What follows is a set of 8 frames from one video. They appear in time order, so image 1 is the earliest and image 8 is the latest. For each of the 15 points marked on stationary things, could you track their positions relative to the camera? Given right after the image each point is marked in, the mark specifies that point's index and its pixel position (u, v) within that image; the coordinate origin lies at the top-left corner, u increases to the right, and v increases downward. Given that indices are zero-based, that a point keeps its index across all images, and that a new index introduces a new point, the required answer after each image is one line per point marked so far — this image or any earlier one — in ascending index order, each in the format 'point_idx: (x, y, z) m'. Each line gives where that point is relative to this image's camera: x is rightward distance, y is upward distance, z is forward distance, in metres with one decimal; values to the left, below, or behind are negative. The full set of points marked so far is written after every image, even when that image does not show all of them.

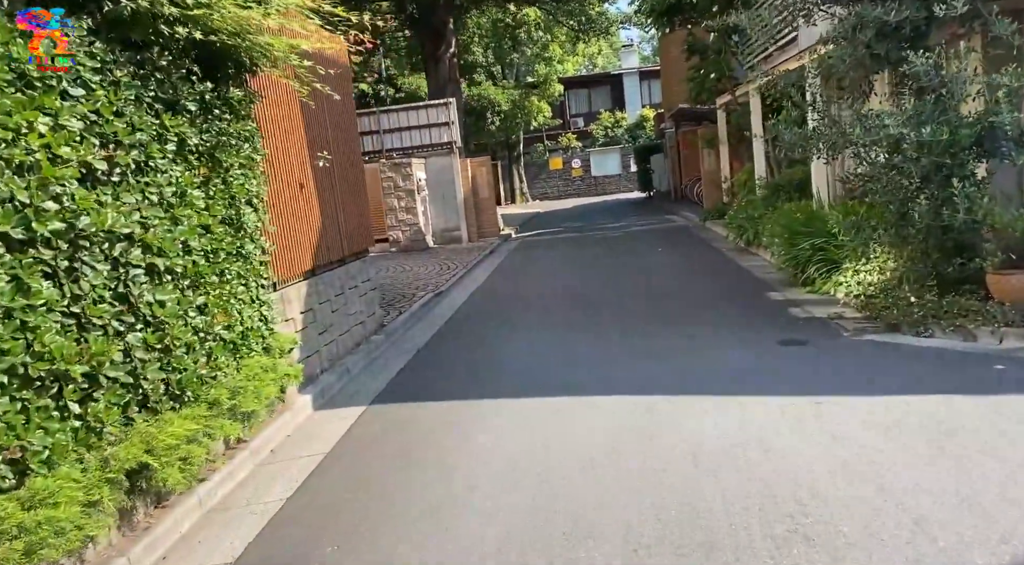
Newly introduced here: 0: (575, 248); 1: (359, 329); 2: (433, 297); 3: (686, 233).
0: (+1.4, +0.7, +18.9) m
1: (-1.6, -0.5, +9.1) m
2: (-1.2, -0.2, +12.5) m
3: (+3.8, +1.0, +19.0) m
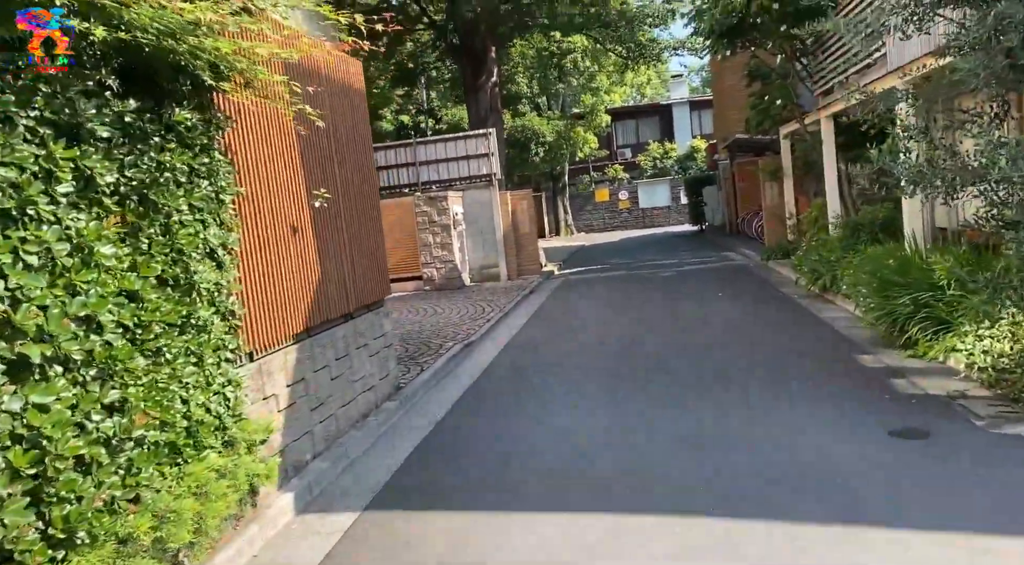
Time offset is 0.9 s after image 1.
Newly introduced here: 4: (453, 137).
0: (+2.2, -0.2, +17.4) m
1: (-1.3, -1.0, +7.7) m
2: (-0.7, -0.9, +11.1) m
3: (+4.6, +0.1, +17.3) m
4: (-1.4, +3.3, +19.9) m
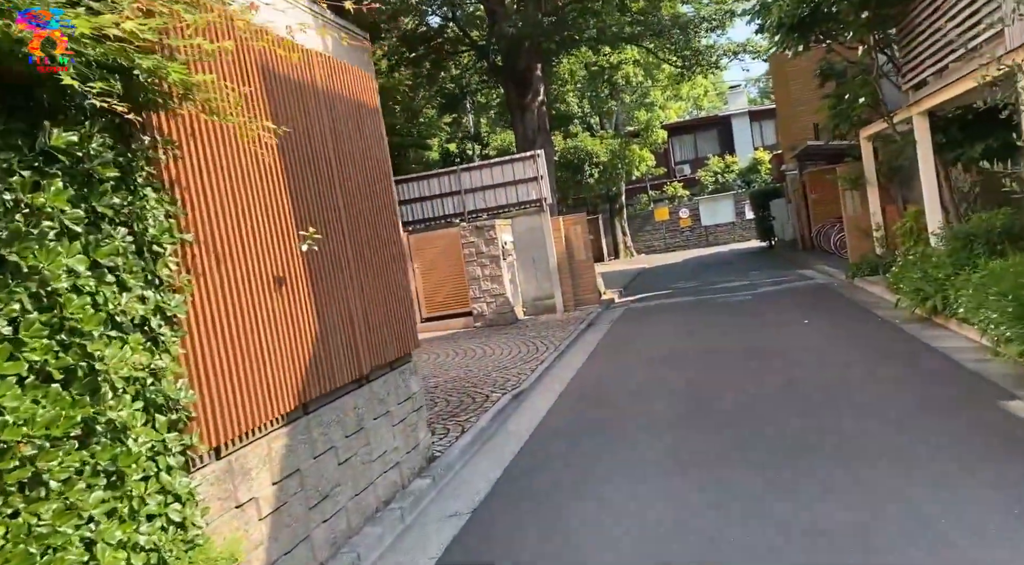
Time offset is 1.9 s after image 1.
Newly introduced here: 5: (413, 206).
0: (+3.3, -0.7, +15.8) m
1: (-0.9, -1.4, +6.3) m
2: (0.0, -1.3, +9.7) m
3: (+5.7, -0.3, +15.5) m
4: (-0.3, +2.6, +18.6) m
5: (-2.2, +1.7, +19.4) m
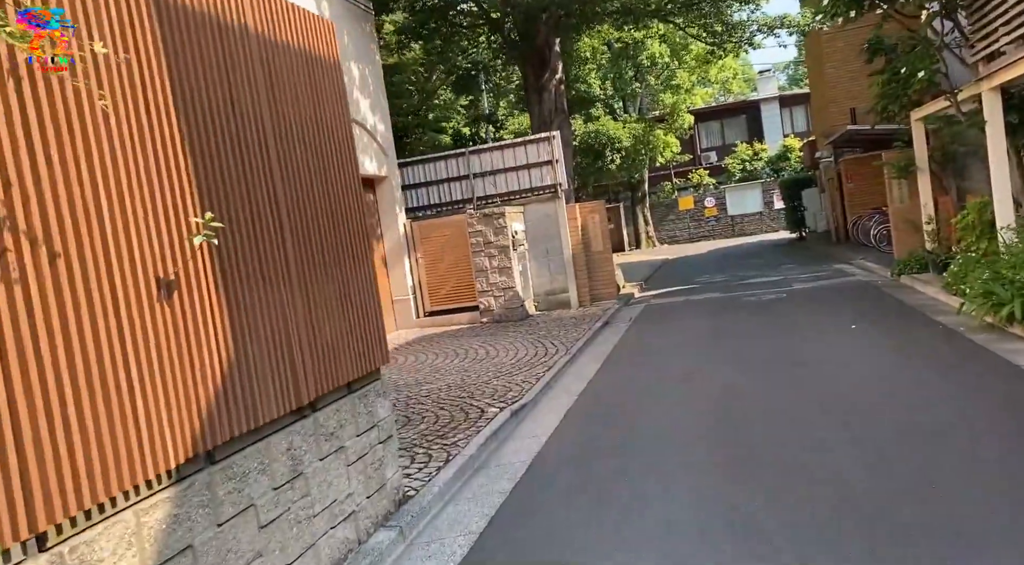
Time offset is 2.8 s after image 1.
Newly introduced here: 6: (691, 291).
0: (+3.4, -0.6, +14.3) m
1: (-1.0, -1.4, +4.9) m
2: (0.0, -1.3, +8.2) m
3: (+5.8, -0.3, +14.0) m
4: (-0.1, +2.7, +17.2) m
5: (-1.9, +1.9, +18.0) m
6: (+4.0, -0.2, +19.5) m
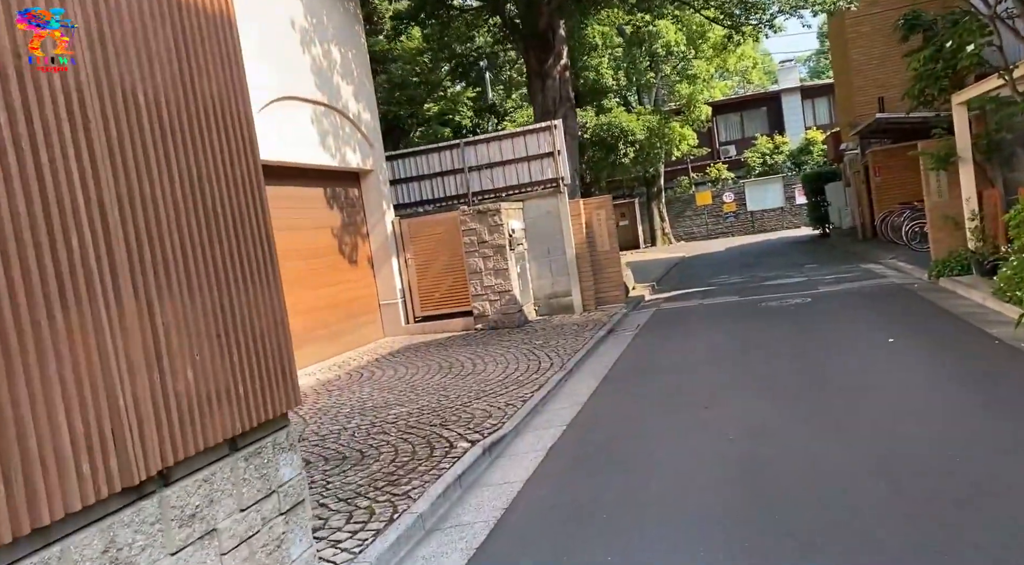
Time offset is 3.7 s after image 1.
0: (+3.3, -0.7, +12.8) m
1: (-1.2, -1.5, +3.6) m
2: (-0.2, -1.4, +6.9) m
3: (+5.7, -0.3, +12.5) m
4: (-0.1, +2.7, +15.8) m
5: (-1.9, +1.9, +16.7) m
6: (+4.0, -0.2, +18.0) m
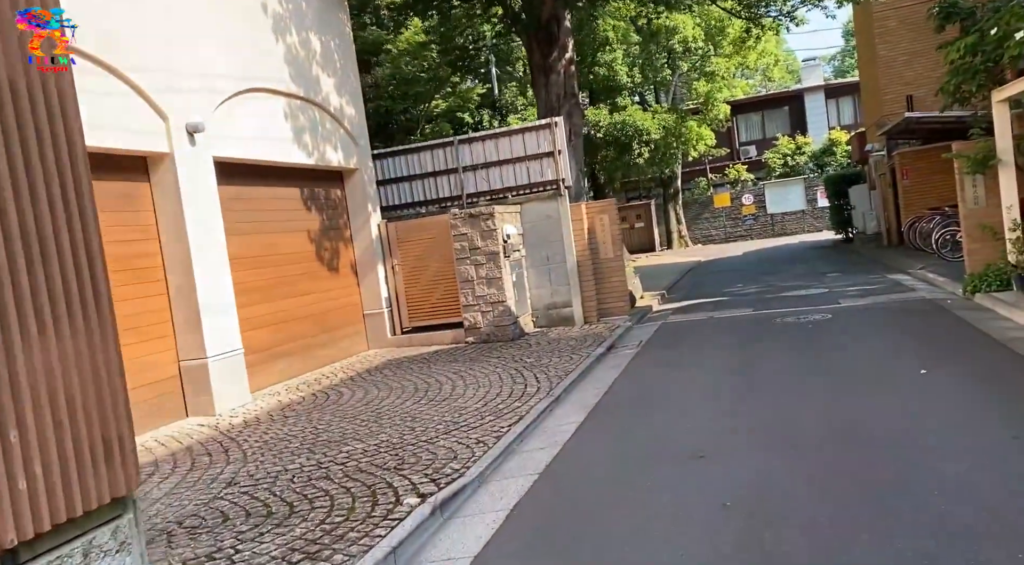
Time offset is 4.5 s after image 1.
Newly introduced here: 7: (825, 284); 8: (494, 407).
0: (+3.2, -0.9, +11.6) m
1: (-1.6, -1.7, +2.4) m
2: (-0.5, -1.5, +5.7) m
3: (+5.5, -0.6, +11.2) m
4: (-0.2, +2.5, +14.6) m
5: (-2.0, +1.7, +15.5) m
6: (+4.0, -0.4, +16.8) m
7: (+6.6, 0.0, +18.5) m
8: (-0.1, -1.3, +8.9) m
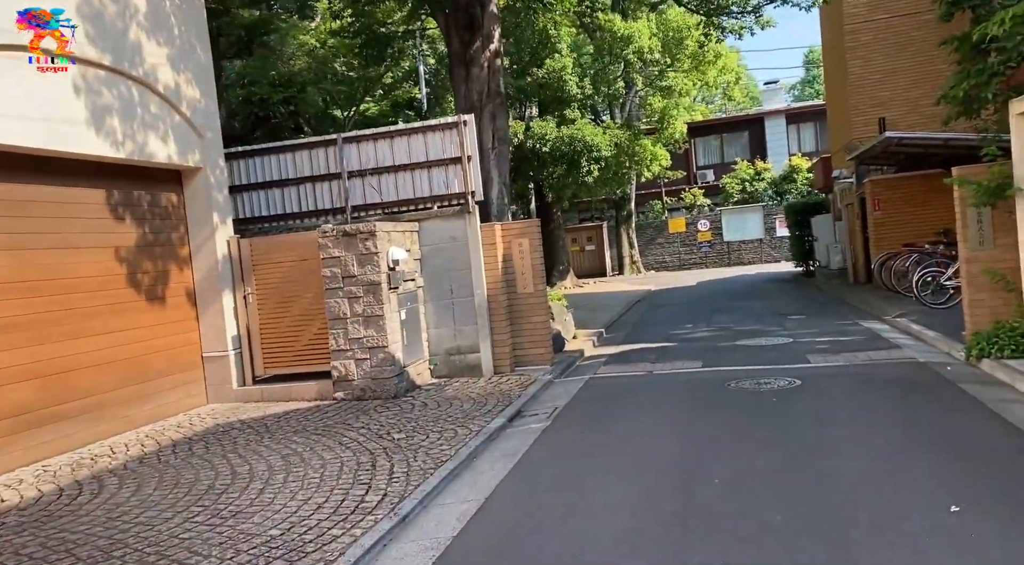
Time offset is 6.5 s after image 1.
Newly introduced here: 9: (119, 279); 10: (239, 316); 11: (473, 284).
0: (+1.8, -1.4, +8.6) m
1: (-2.5, -1.9, -0.8) m
2: (-1.6, -1.9, +2.5) m
3: (+4.2, -1.2, +8.3) m
4: (-1.5, +2.0, +11.5) m
5: (-3.4, +1.3, +12.3) m
6: (+2.4, -1.1, +13.8) m
7: (+5.0, -0.8, +15.7) m
8: (-1.4, -1.7, +5.7) m
9: (-4.4, 0.0, +9.7) m
10: (-3.5, -0.4, +11.3) m
11: (-0.5, 0.0, +11.9) m
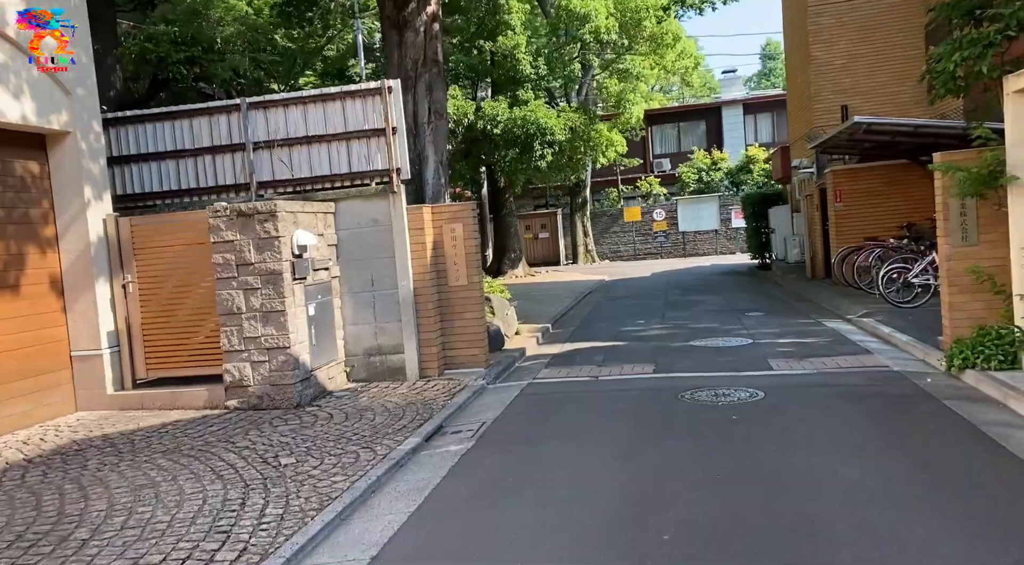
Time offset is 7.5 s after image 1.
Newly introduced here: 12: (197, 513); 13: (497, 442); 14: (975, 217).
0: (+1.1, -1.4, +7.2) m
1: (-2.8, -2.0, -2.4) m
2: (-2.0, -1.9, +1.0) m
3: (+3.5, -1.2, +7.0) m
4: (-2.3, +2.1, +9.9) m
5: (-4.3, +1.4, +10.6) m
6: (+1.4, -1.0, +12.4) m
7: (+3.9, -0.7, +14.5) m
8: (-1.9, -1.7, +4.2) m
9: (-5.1, +0.2, +8.0) m
10: (-4.3, -0.3, +9.7) m
11: (-1.4, +0.1, +10.4) m
12: (-2.1, -1.6, +5.9) m
13: (-0.1, -1.4, +7.9) m
14: (+5.3, +0.7, +9.9) m
